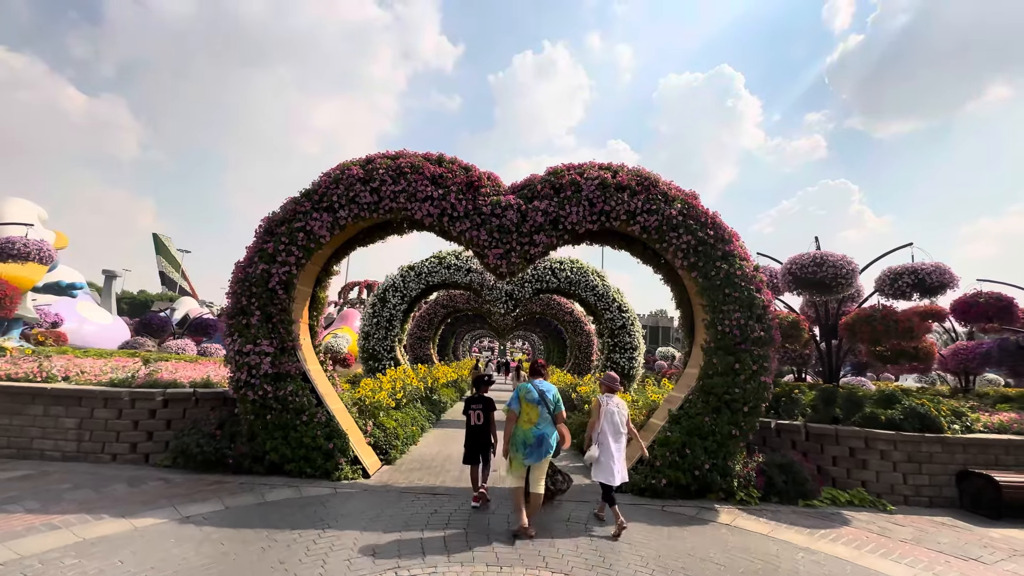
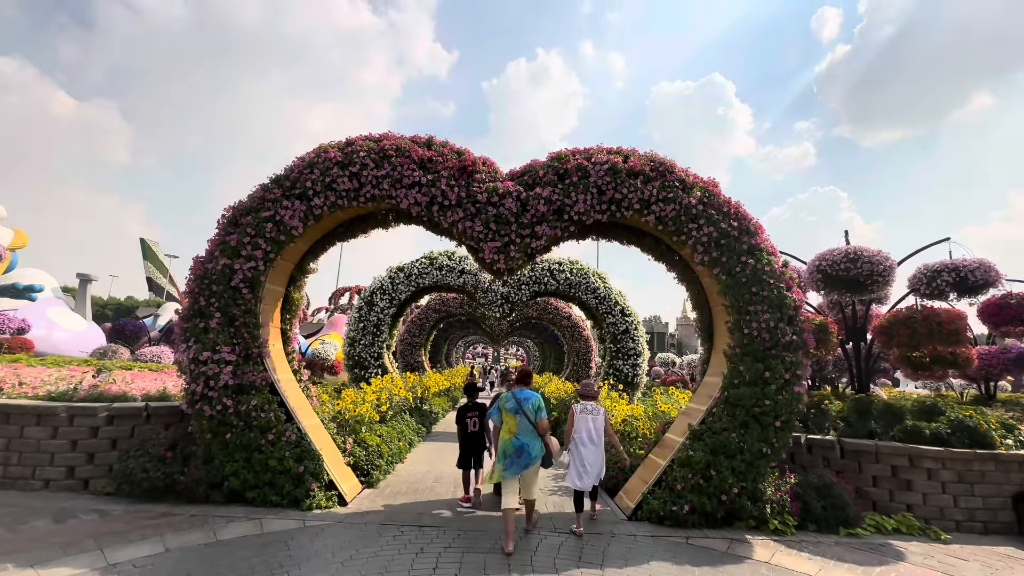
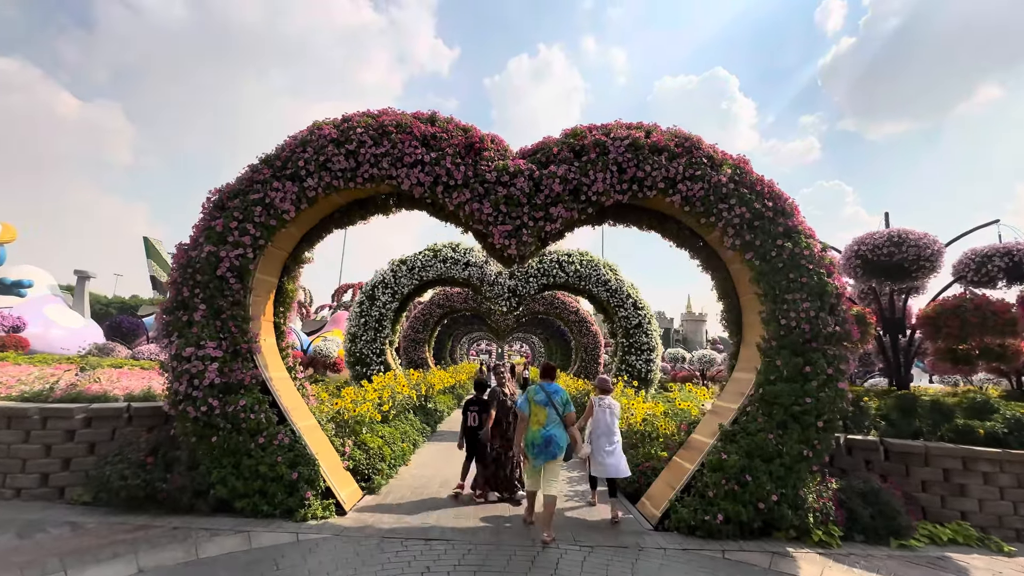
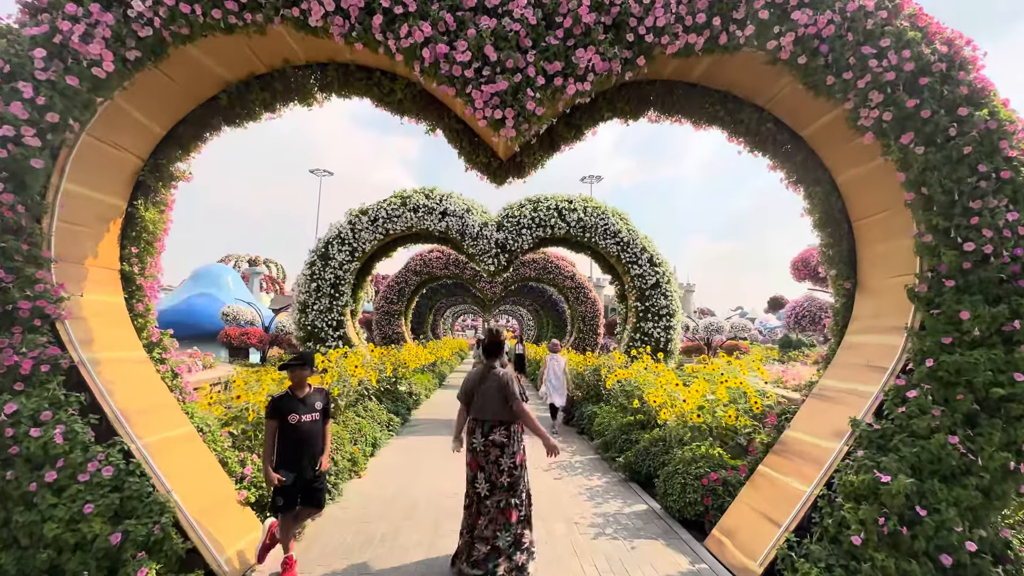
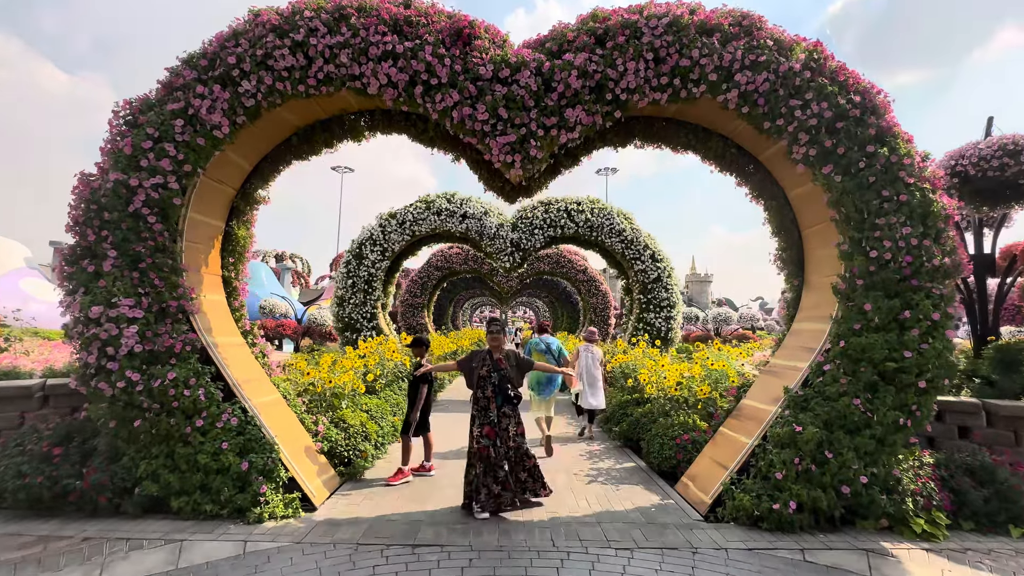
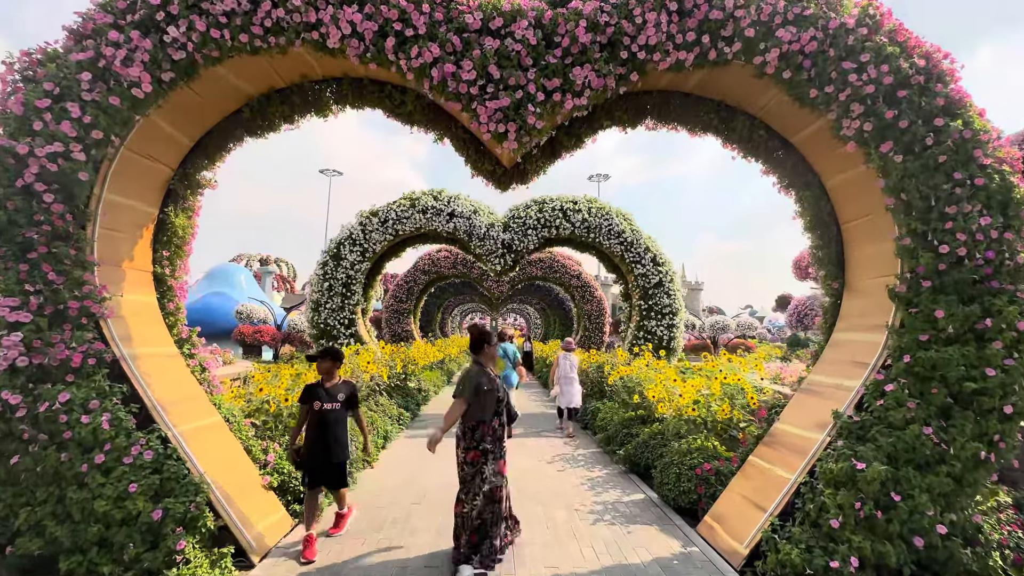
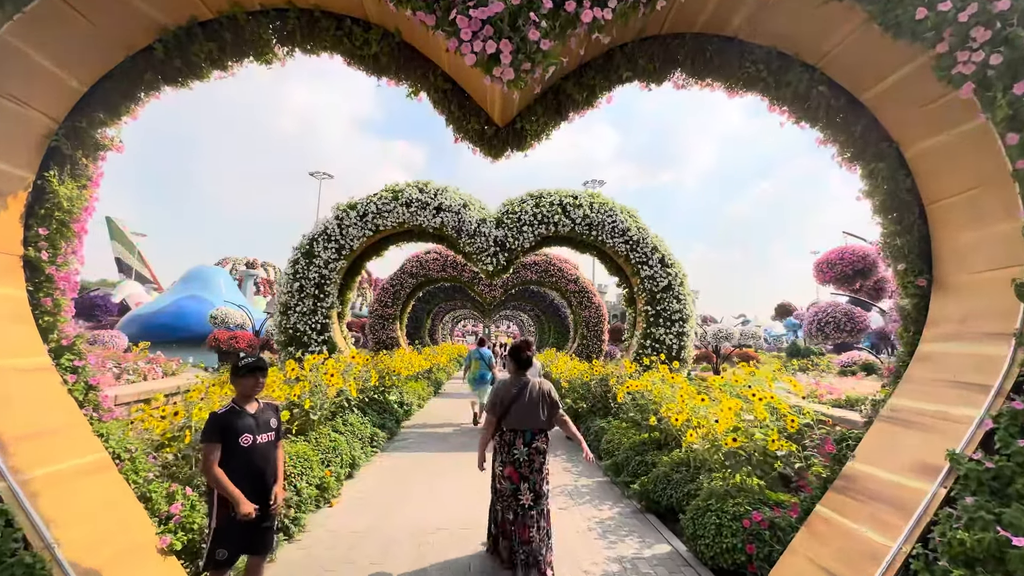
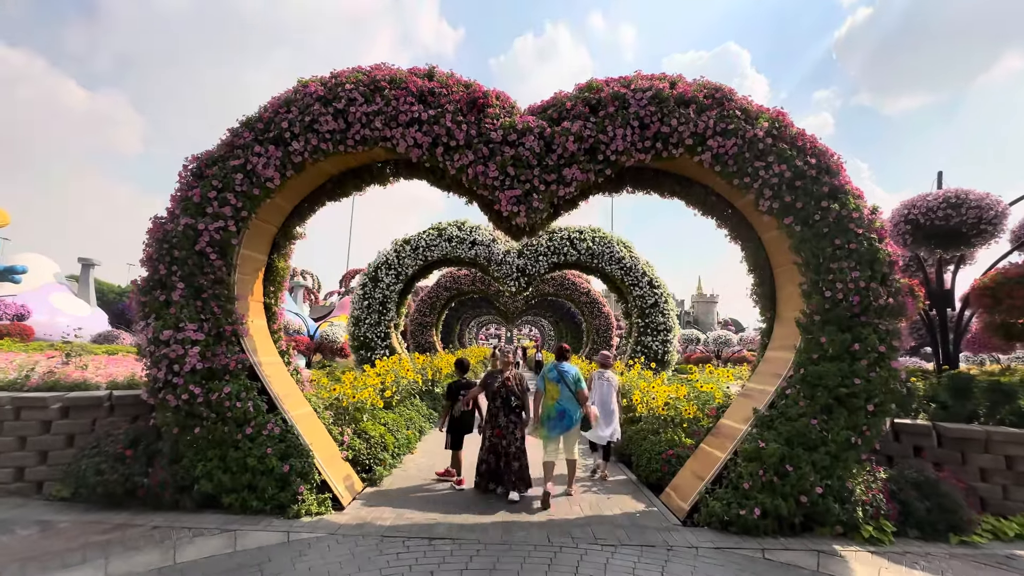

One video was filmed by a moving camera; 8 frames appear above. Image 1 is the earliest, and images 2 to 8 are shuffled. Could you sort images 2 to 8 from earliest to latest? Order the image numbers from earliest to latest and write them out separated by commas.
2, 3, 8, 5, 6, 4, 7
